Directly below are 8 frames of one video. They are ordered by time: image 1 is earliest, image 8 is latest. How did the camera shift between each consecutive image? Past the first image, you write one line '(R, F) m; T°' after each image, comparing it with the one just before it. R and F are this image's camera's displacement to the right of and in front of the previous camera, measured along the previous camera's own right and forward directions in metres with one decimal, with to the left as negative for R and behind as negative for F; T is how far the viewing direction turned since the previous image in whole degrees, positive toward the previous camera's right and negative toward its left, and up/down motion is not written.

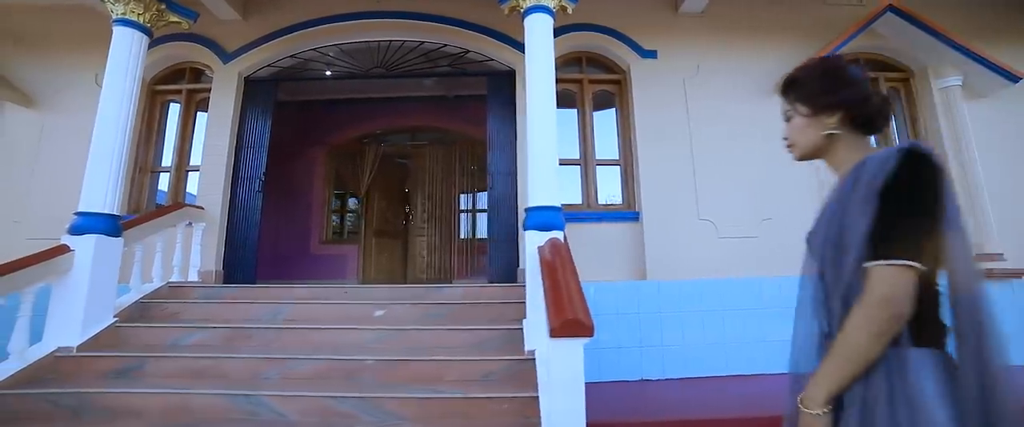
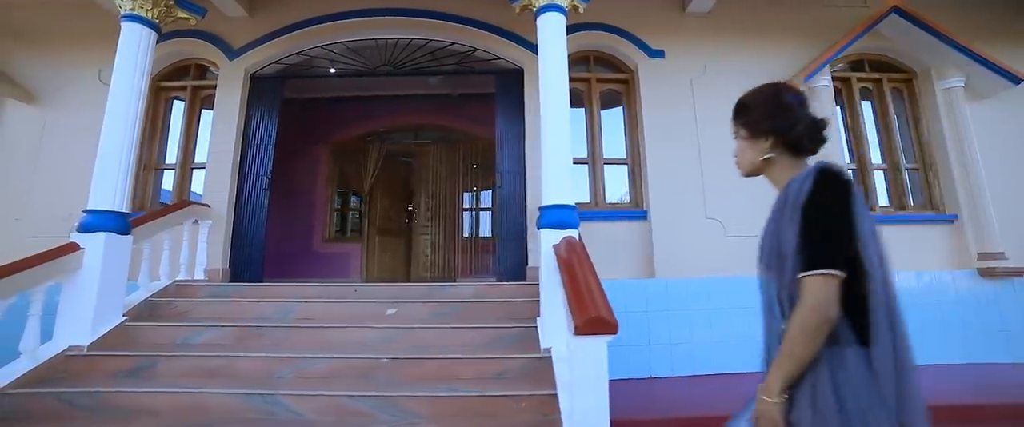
(-0.1, 0.0) m; +1°
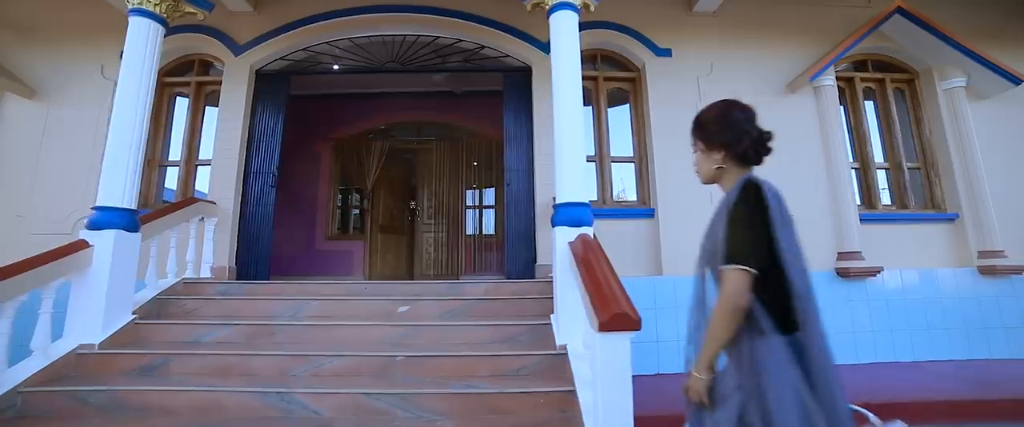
(-0.2, 0.0) m; +1°
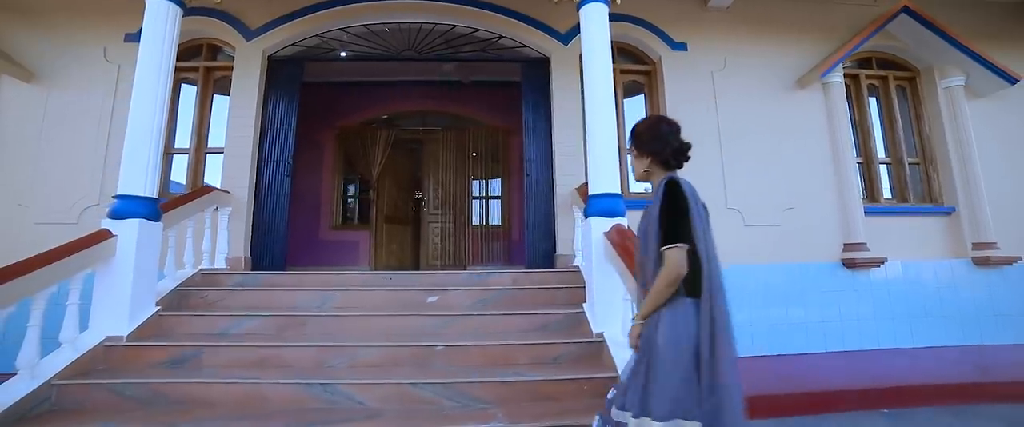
(-0.4, 0.0) m; +3°
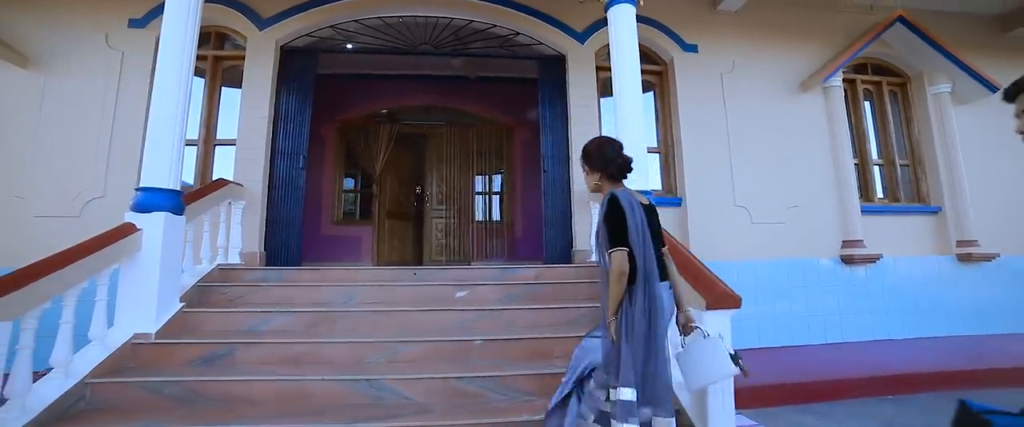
(-0.5, 0.0) m; +4°
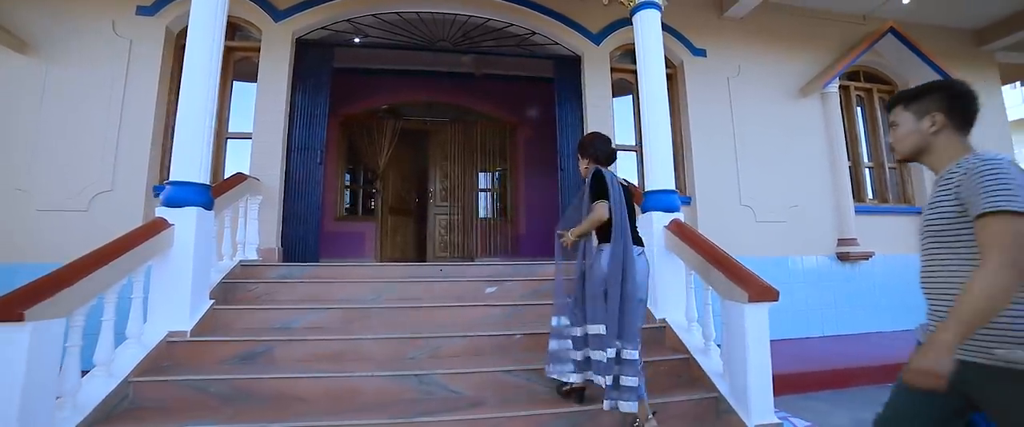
(-0.5, 0.0) m; +4°
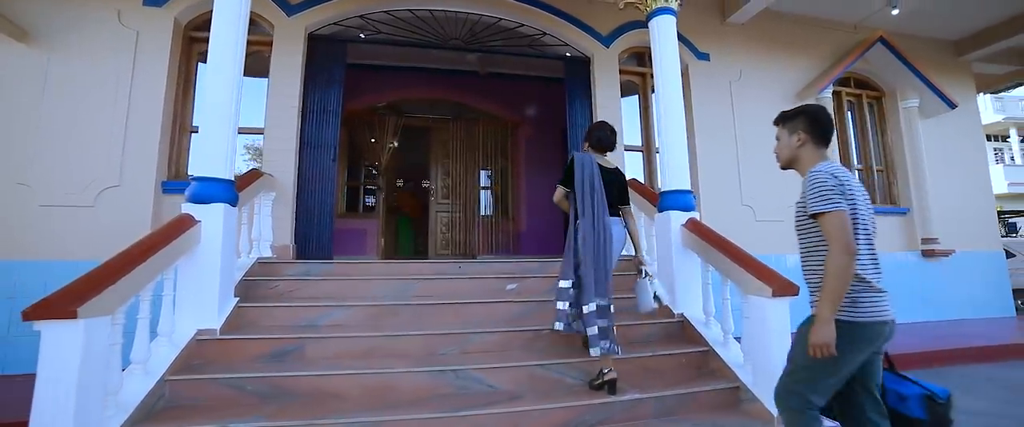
(-0.4, 0.0) m; +3°
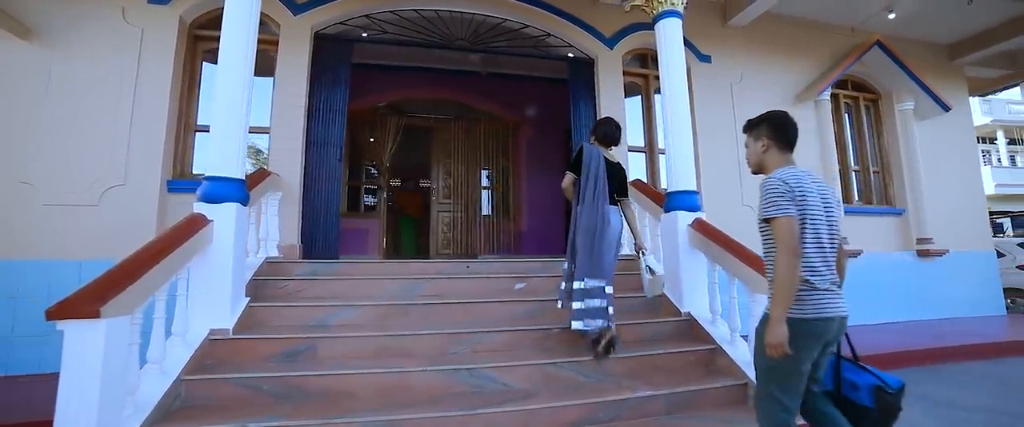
(-0.1, 0.0) m; +1°
